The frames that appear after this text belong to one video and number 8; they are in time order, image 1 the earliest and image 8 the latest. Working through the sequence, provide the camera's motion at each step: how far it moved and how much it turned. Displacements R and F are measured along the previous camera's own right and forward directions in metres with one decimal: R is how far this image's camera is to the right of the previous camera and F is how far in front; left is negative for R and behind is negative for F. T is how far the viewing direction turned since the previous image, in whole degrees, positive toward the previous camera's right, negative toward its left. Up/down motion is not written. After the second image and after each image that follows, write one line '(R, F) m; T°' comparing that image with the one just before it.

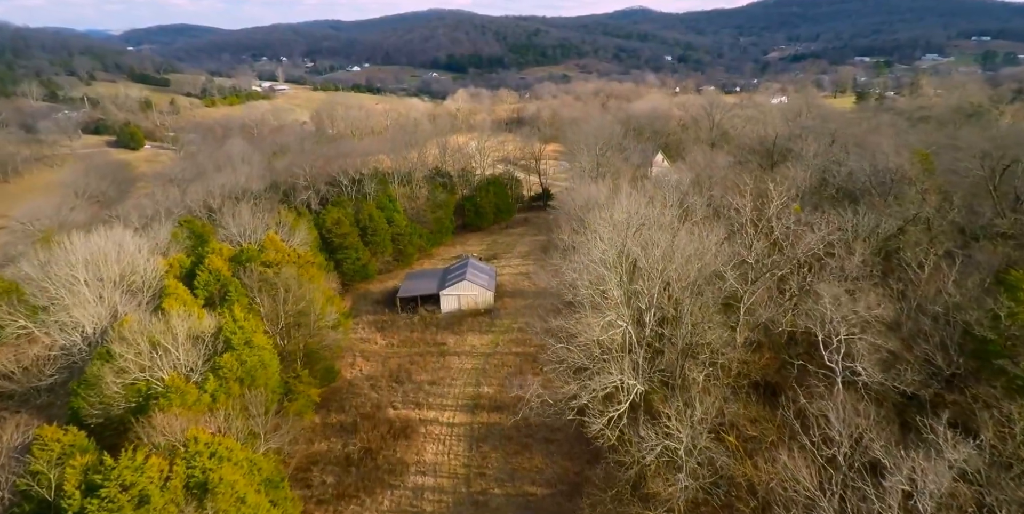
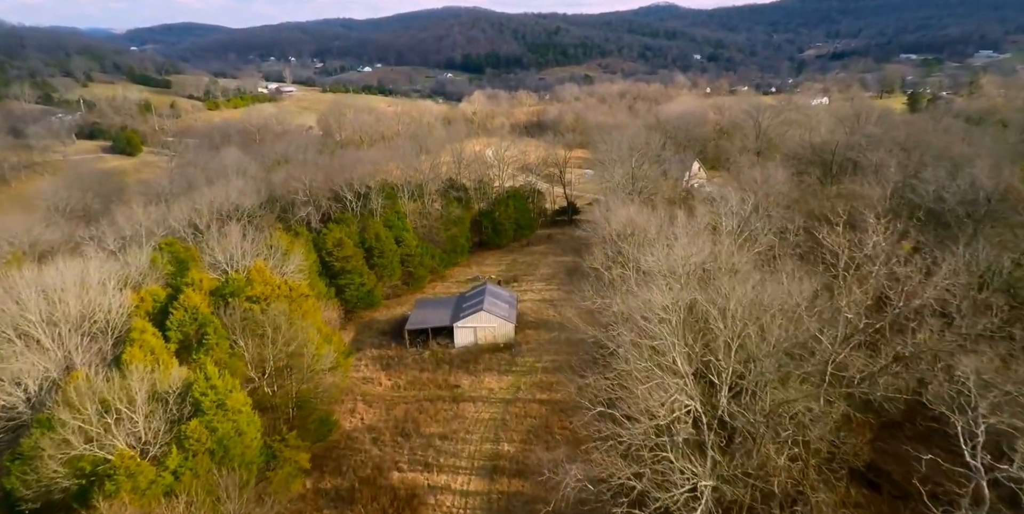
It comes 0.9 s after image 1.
(-0.5, +5.6) m; -1°
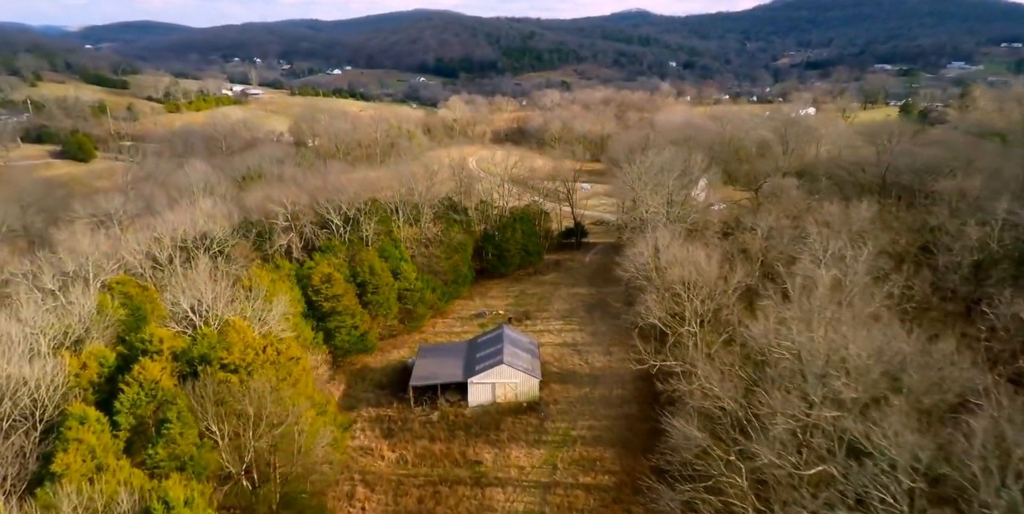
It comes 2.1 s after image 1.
(-2.8, +6.3) m; +3°
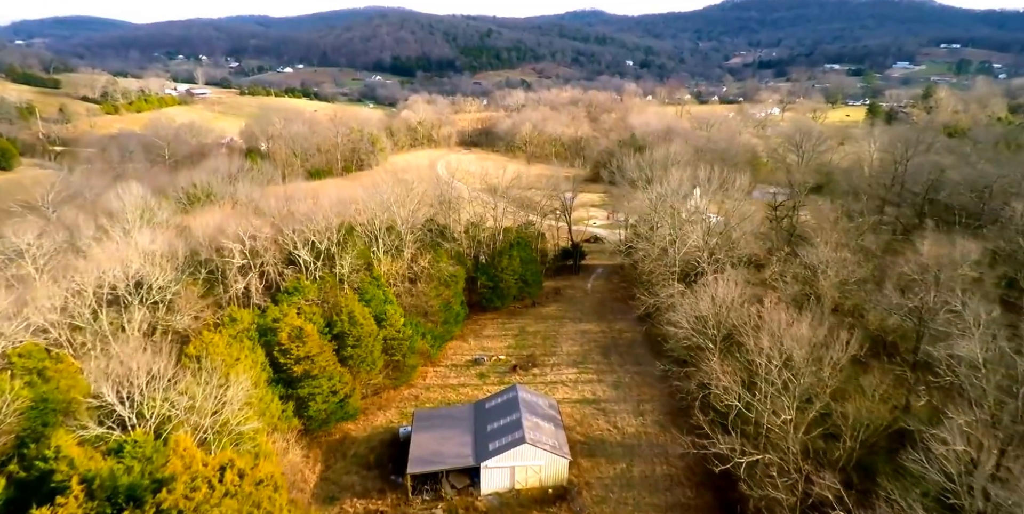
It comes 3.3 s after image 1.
(-2.6, +6.8) m; +4°
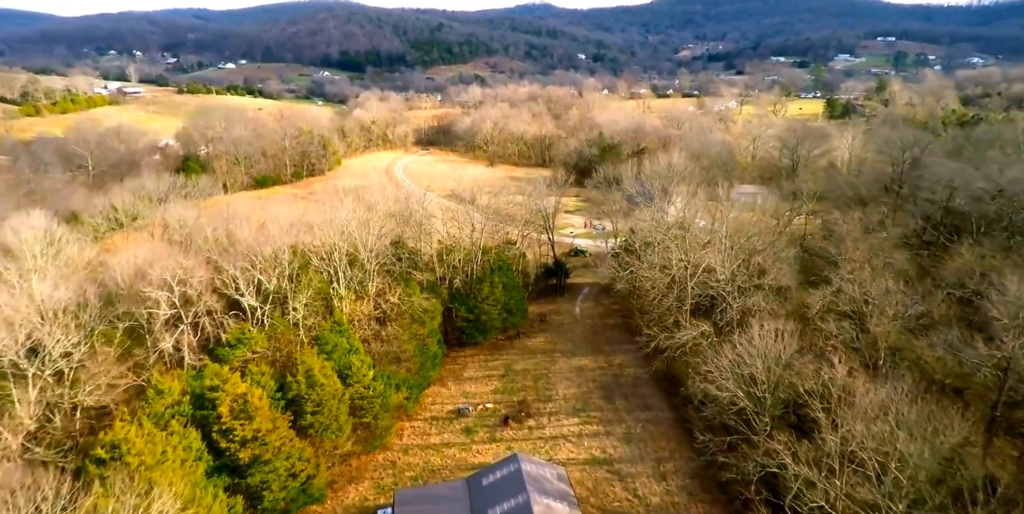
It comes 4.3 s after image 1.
(-1.6, +5.5) m; +4°
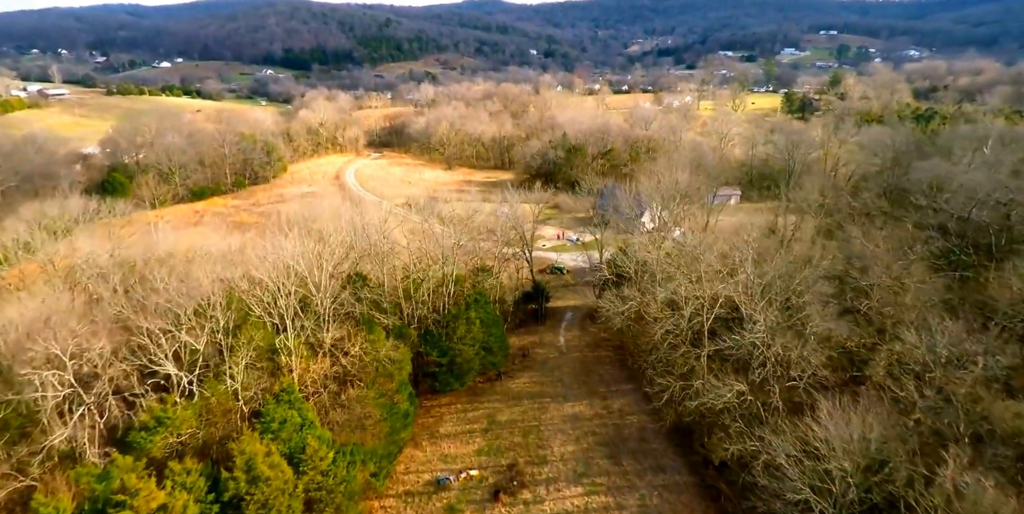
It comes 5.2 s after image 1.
(-1.2, +5.4) m; +4°
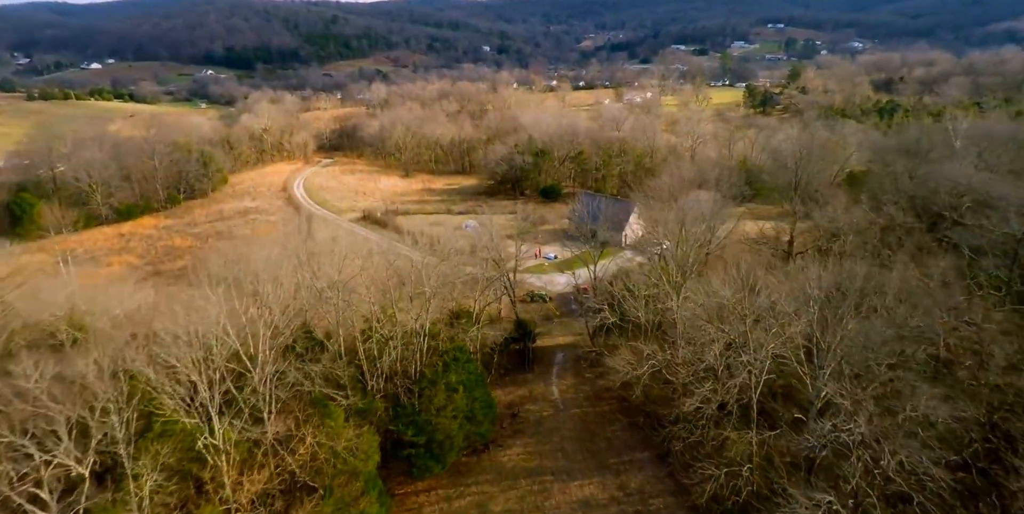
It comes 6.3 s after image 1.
(-1.2, +6.3) m; +4°
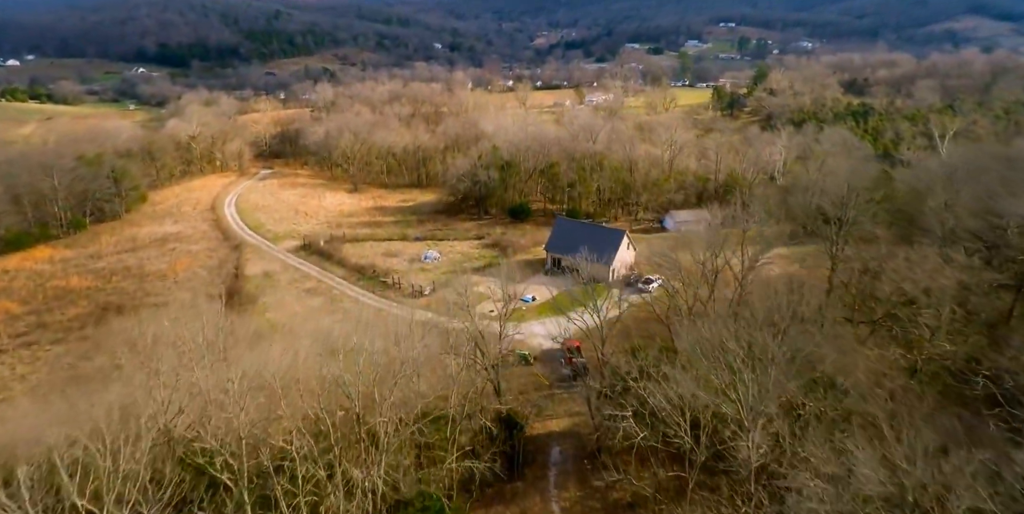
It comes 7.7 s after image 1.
(-1.1, +9.1) m; +4°
